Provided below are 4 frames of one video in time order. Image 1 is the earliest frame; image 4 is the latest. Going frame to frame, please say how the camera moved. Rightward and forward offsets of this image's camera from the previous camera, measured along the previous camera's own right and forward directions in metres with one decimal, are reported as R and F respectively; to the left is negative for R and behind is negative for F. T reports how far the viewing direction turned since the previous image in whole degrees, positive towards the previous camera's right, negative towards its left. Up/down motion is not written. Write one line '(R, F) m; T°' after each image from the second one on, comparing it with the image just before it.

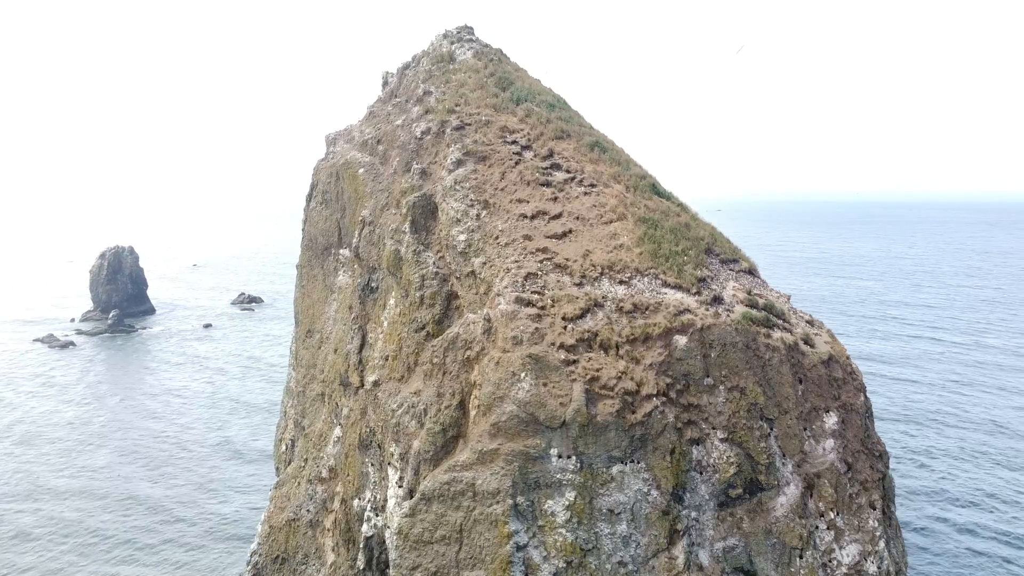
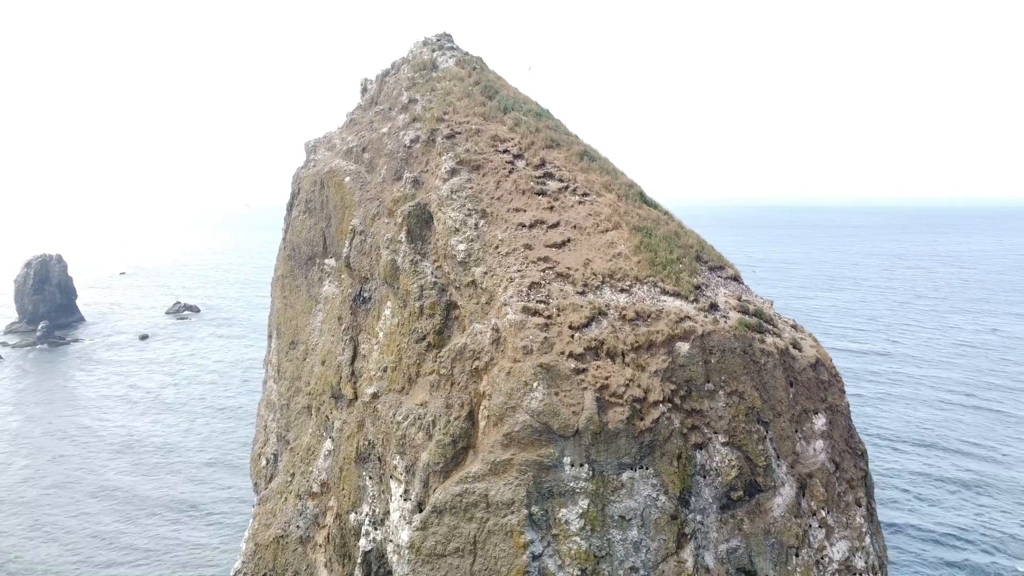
(-1.4, 0.0) m; +4°
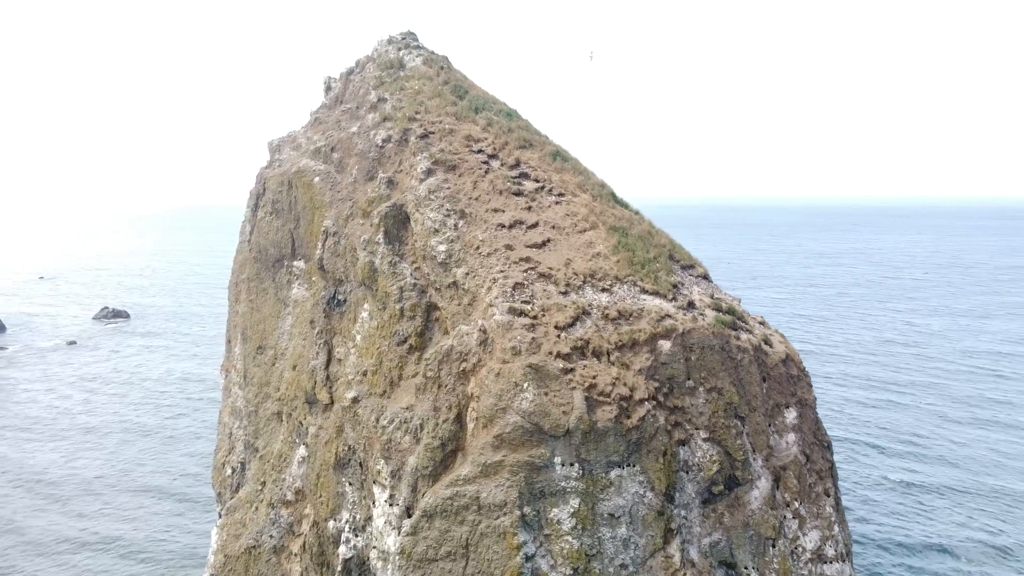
(-1.0, +0.1) m; +4°
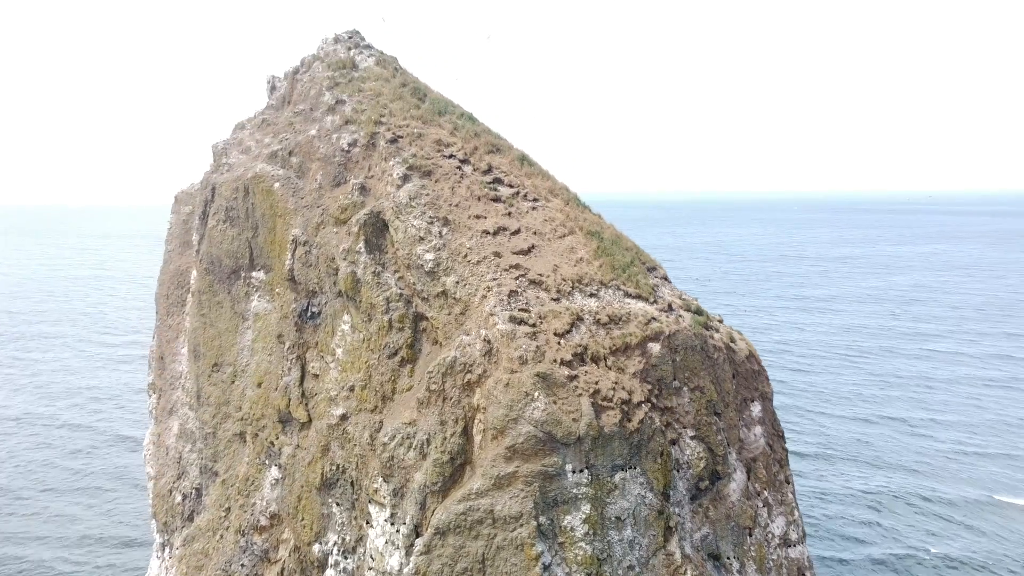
(-2.5, +0.3) m; +9°
